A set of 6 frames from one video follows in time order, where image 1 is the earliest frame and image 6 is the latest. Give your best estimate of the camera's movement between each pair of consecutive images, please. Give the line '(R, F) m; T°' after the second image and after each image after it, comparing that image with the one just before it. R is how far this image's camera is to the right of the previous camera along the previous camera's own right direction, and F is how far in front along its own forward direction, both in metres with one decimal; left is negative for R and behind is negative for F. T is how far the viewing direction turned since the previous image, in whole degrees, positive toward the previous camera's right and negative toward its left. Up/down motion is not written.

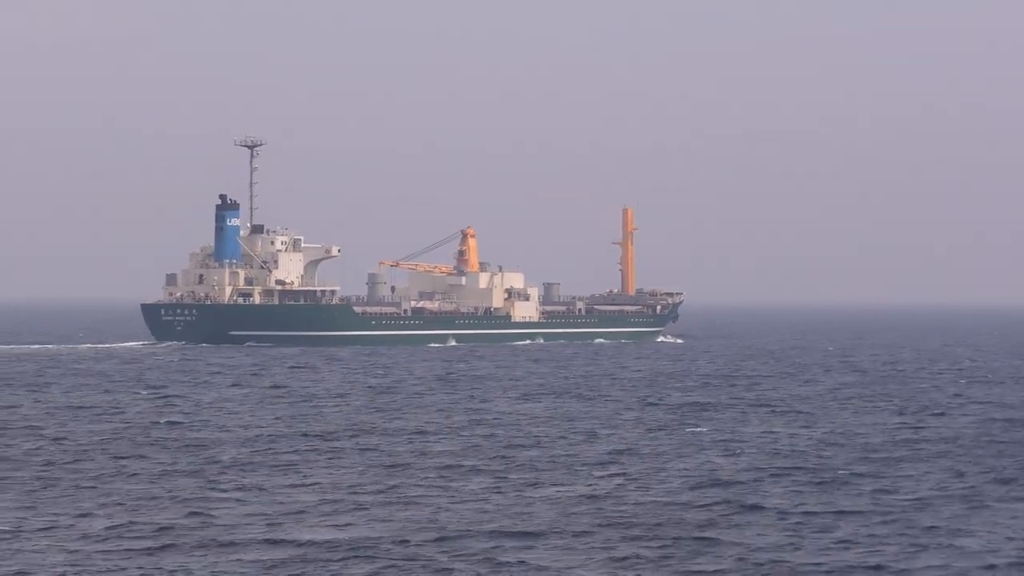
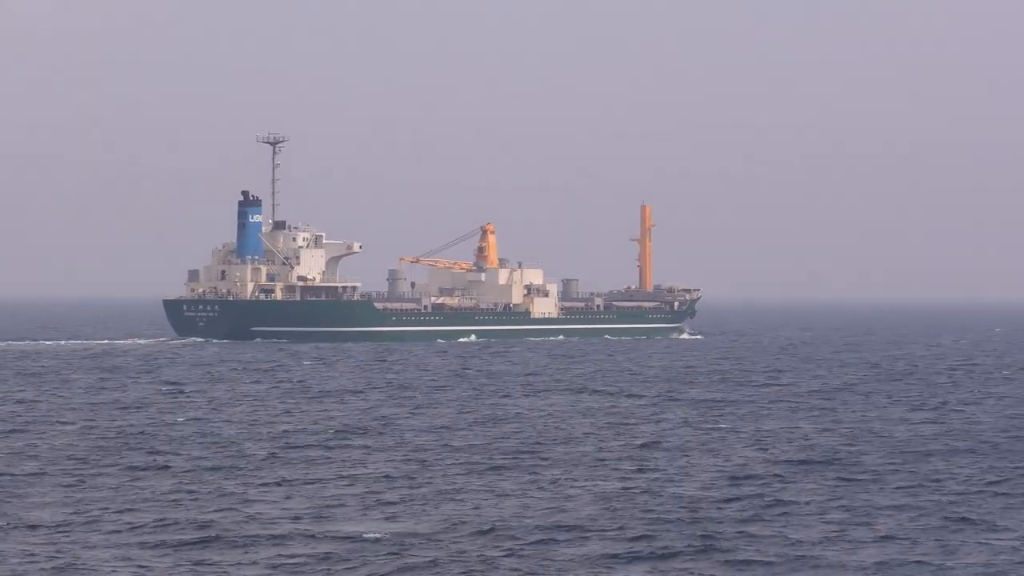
(-0.1, -0.1) m; -1°
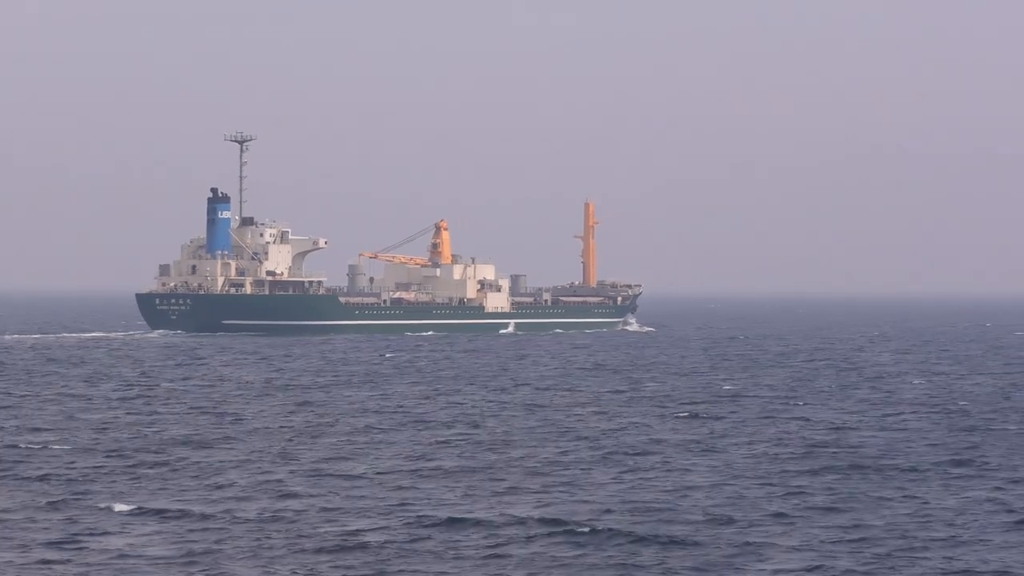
(-1.4, -1.3) m; +4°
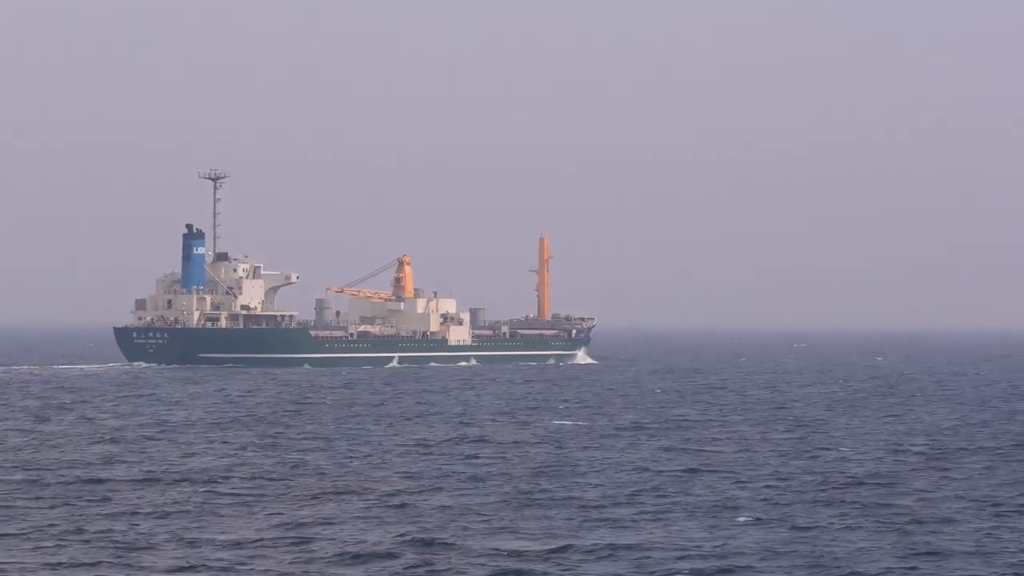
(-0.8, -1.4) m; +3°
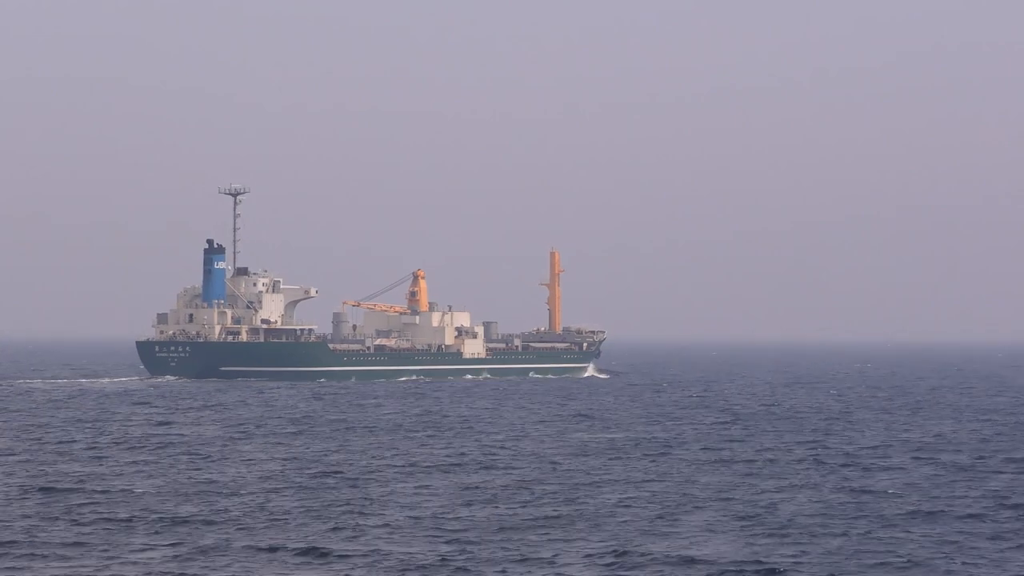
(-0.5, -0.4) m; 0°
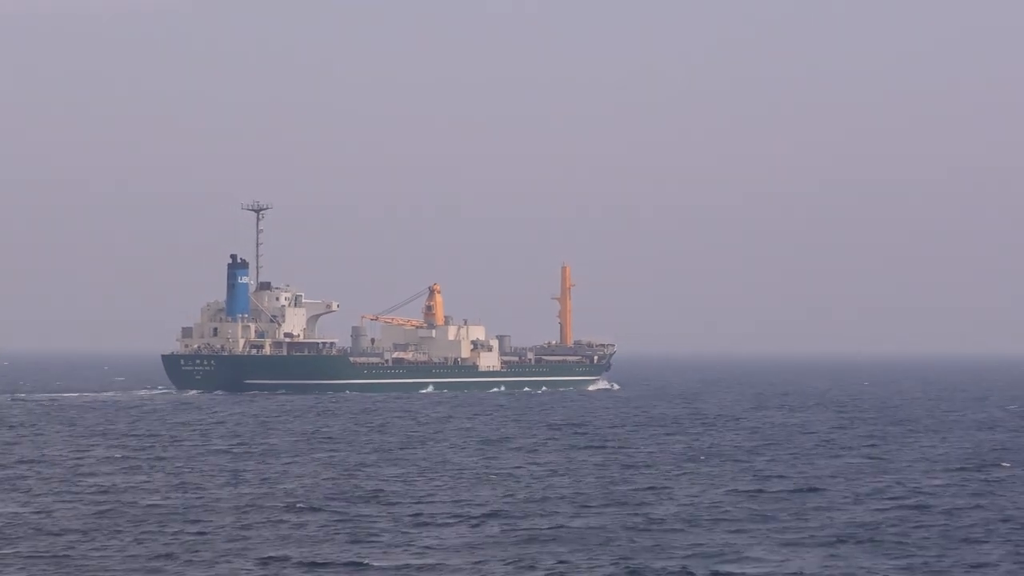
(-0.7, -0.5) m; 0°
